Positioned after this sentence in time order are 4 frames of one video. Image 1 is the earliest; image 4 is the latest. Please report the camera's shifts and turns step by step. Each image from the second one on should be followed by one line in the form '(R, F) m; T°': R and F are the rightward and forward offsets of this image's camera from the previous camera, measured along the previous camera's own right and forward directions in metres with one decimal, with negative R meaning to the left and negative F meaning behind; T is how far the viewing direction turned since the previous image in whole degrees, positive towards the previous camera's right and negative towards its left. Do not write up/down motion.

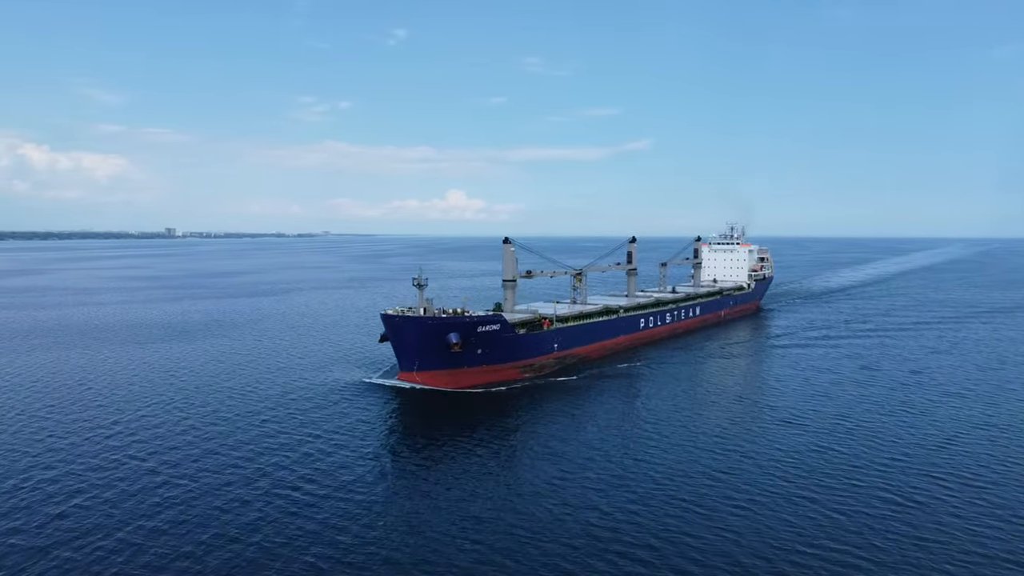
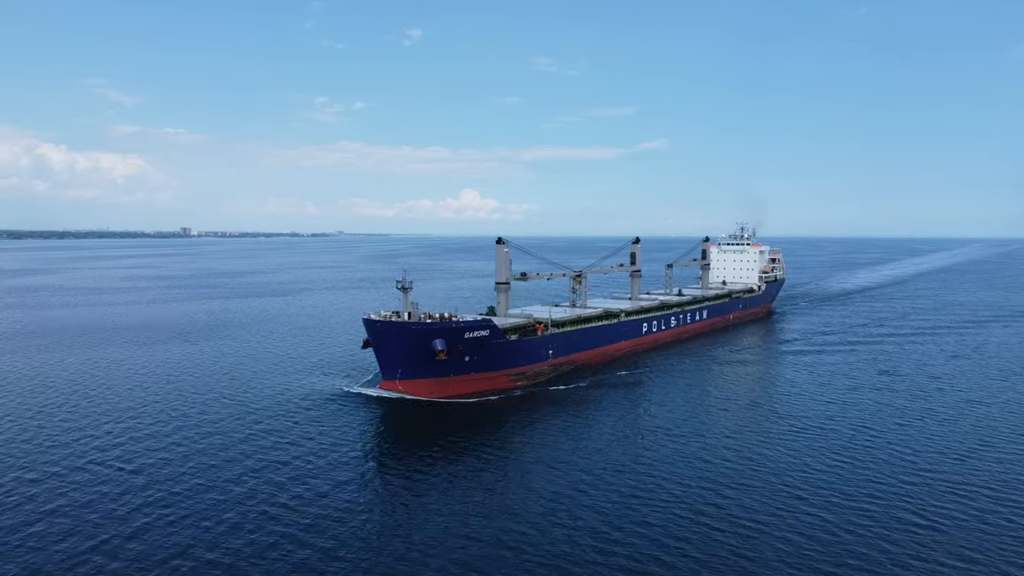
(+0.3, +0.6) m; -1°
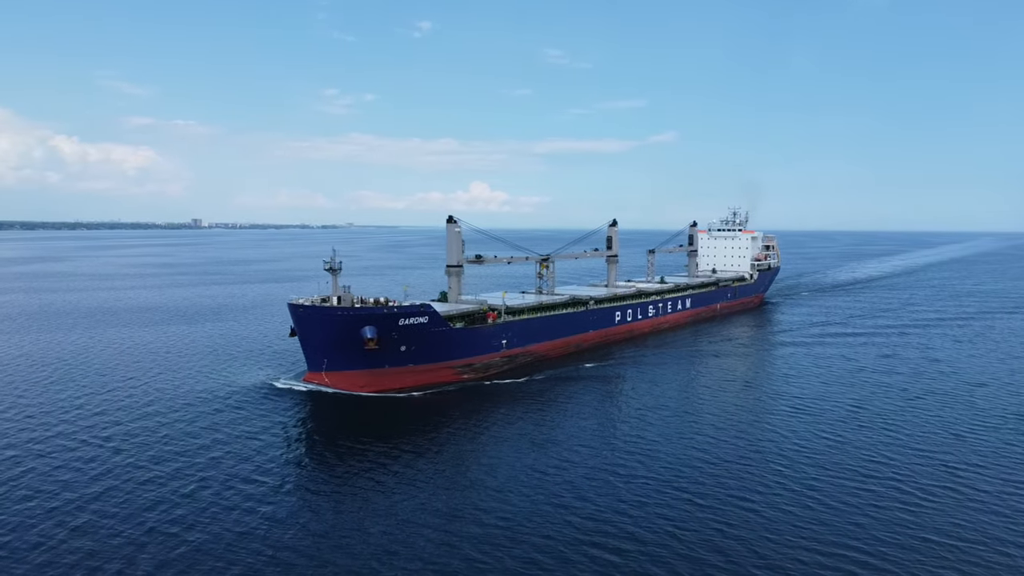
(+0.9, +1.0) m; -1°
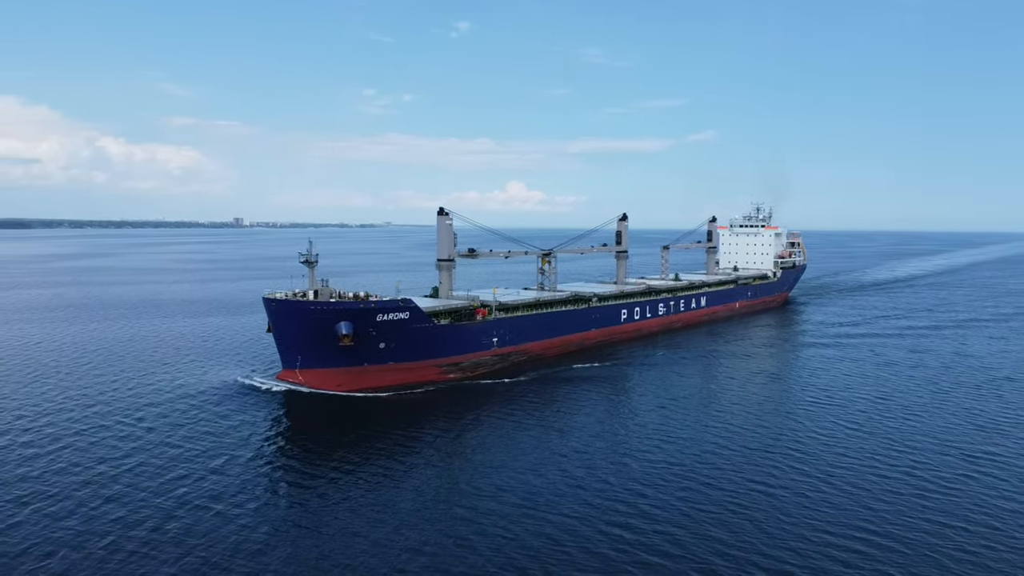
(+0.6, +0.6) m; -3°
